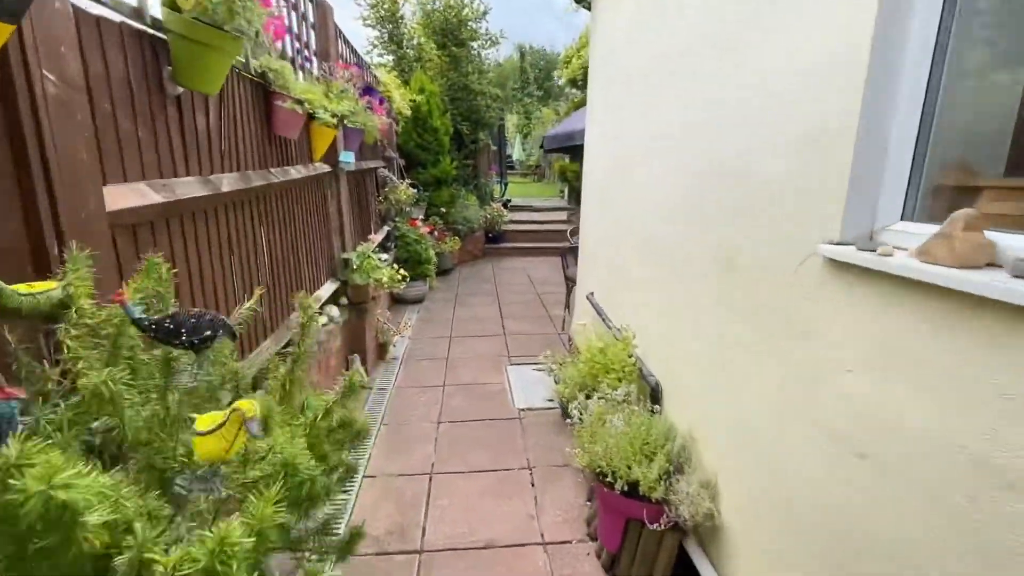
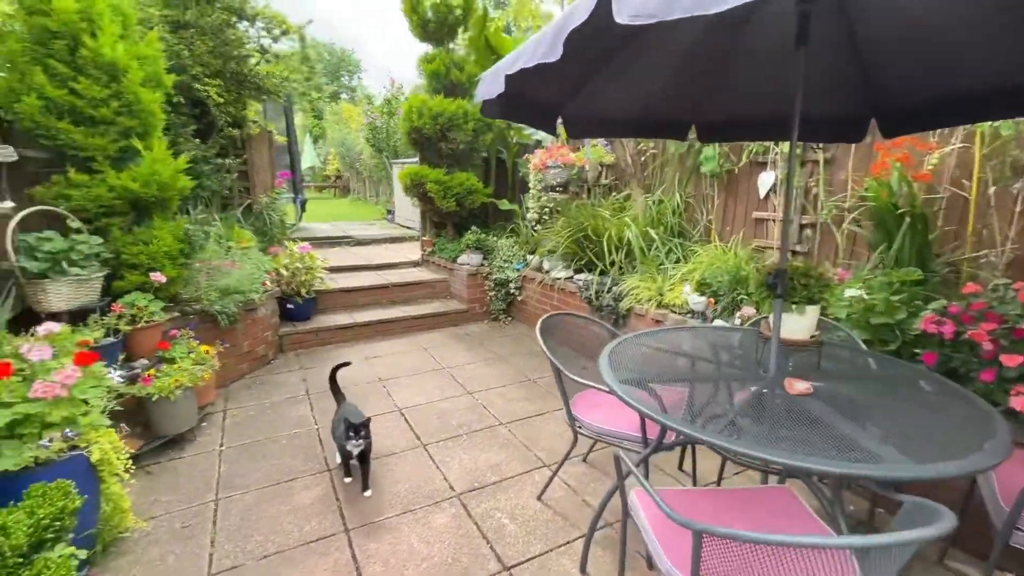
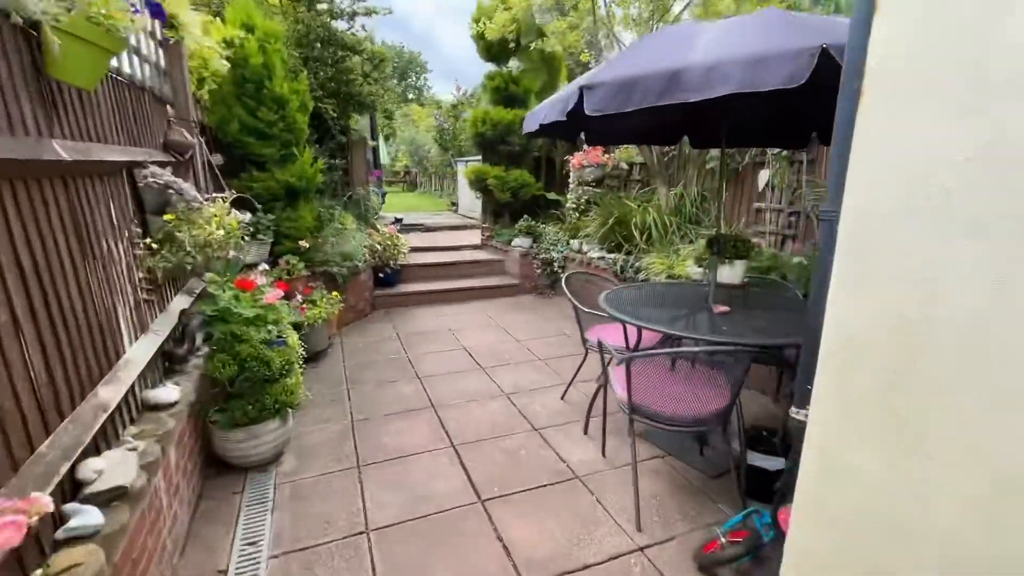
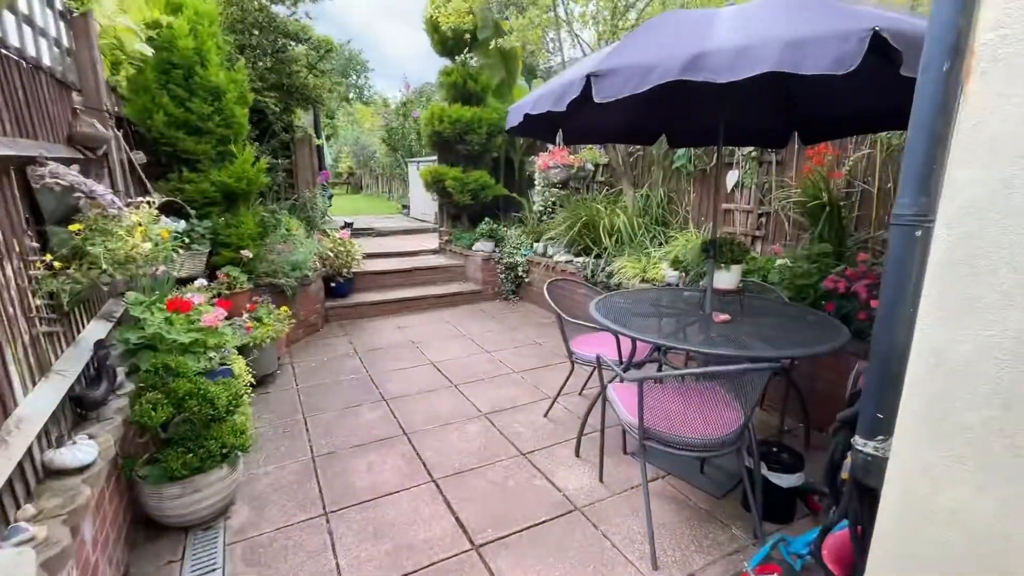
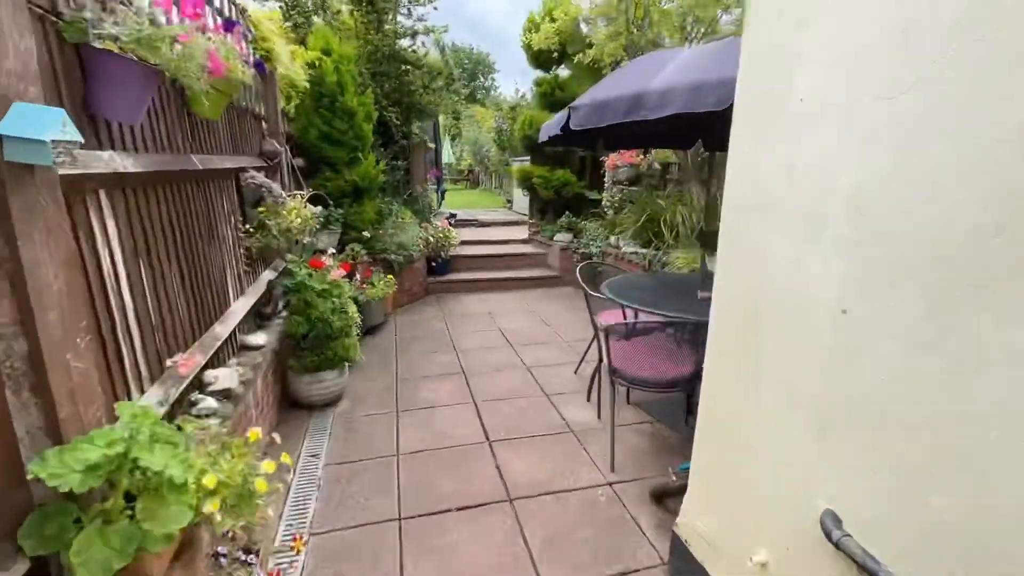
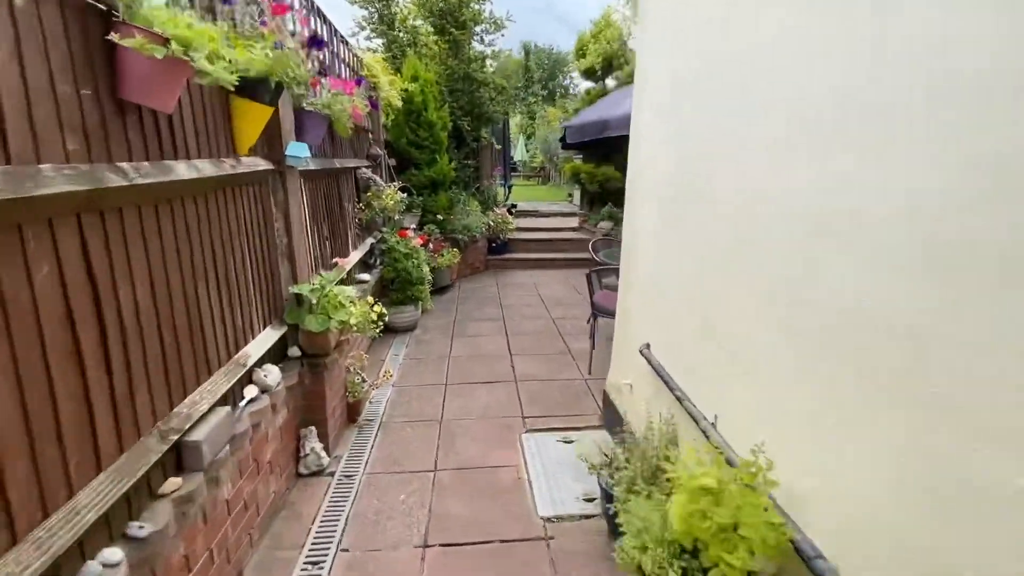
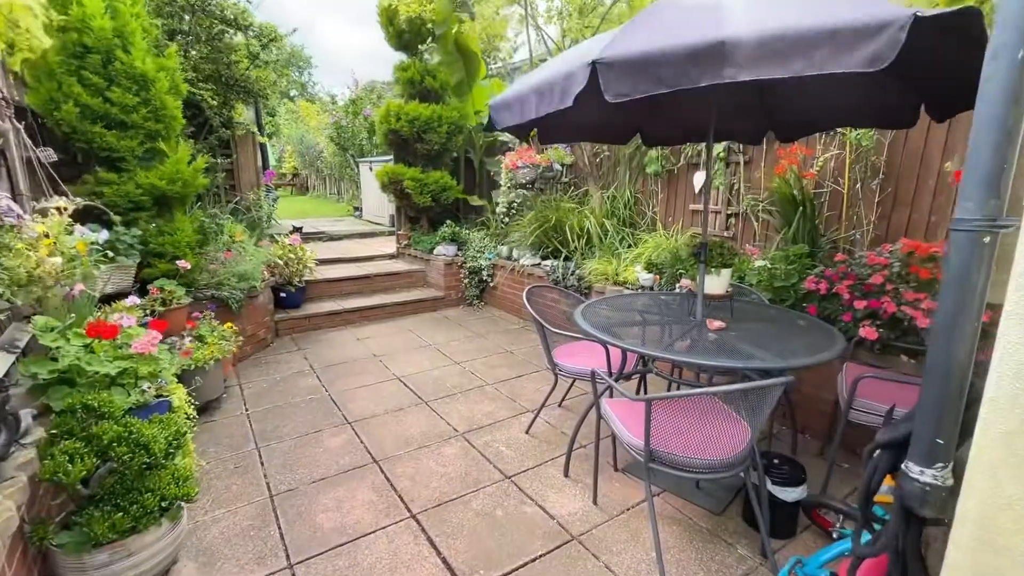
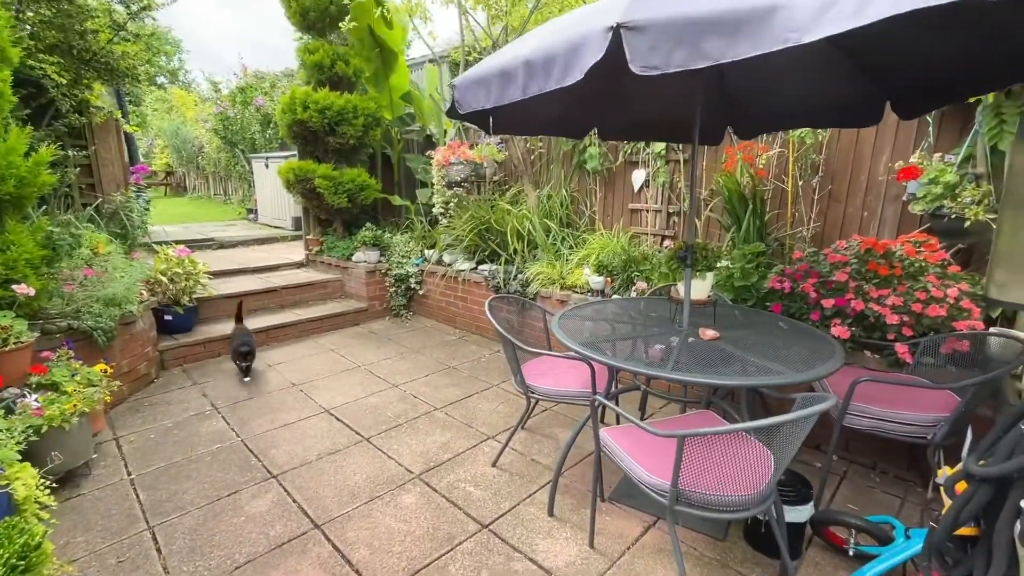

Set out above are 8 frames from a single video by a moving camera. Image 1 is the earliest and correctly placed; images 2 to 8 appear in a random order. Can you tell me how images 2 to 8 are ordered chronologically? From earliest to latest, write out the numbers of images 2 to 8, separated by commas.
6, 5, 3, 4, 7, 8, 2
